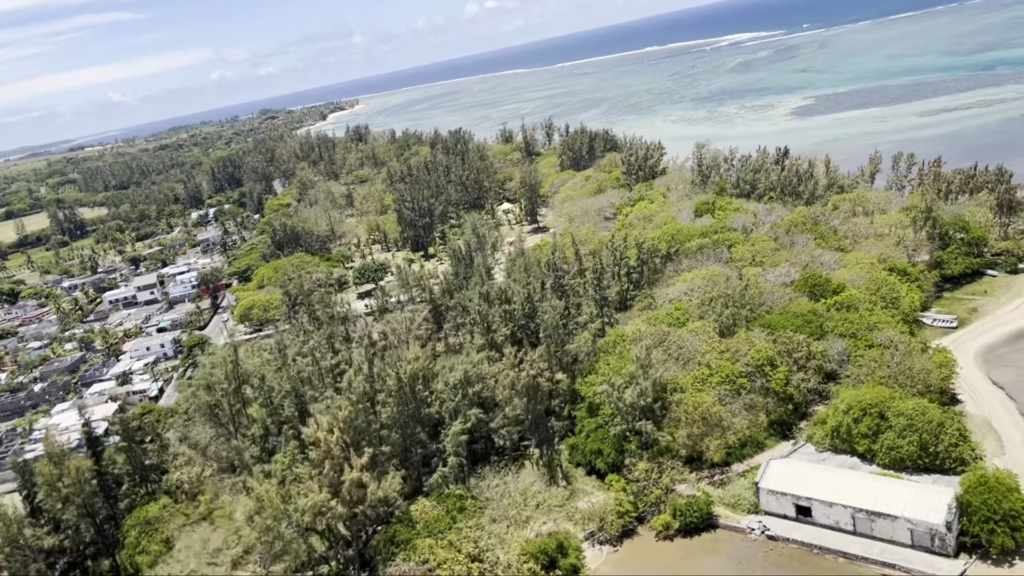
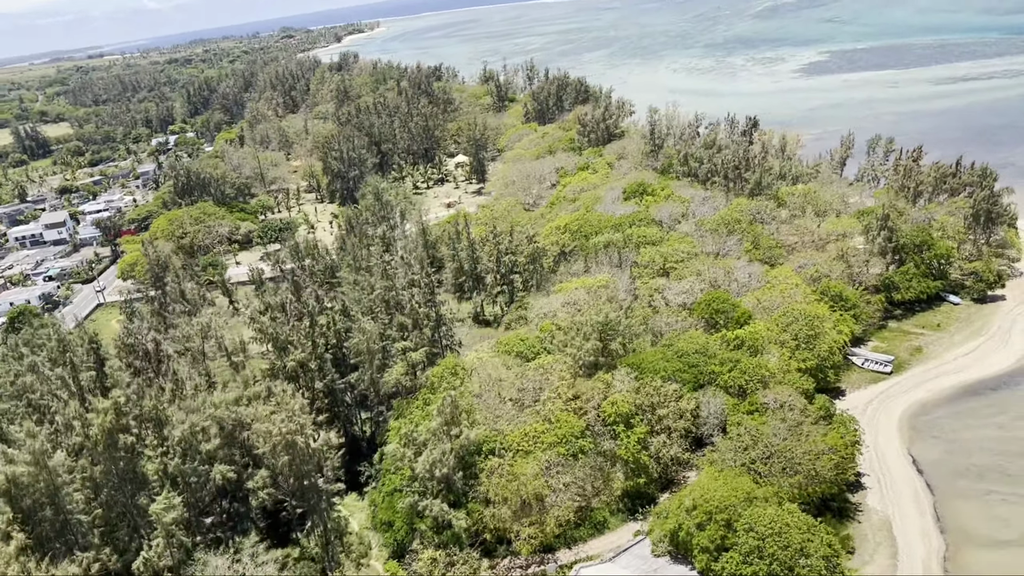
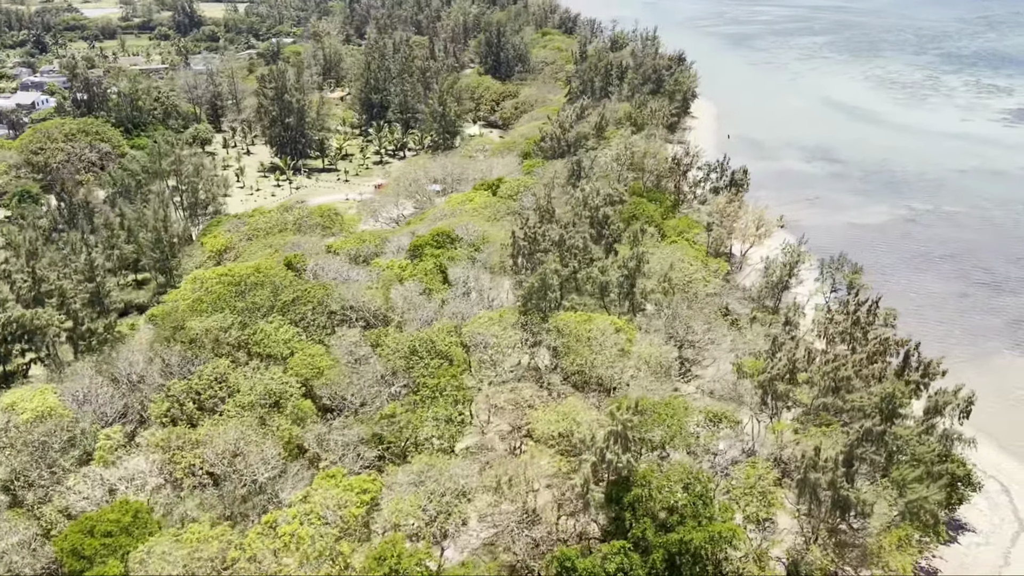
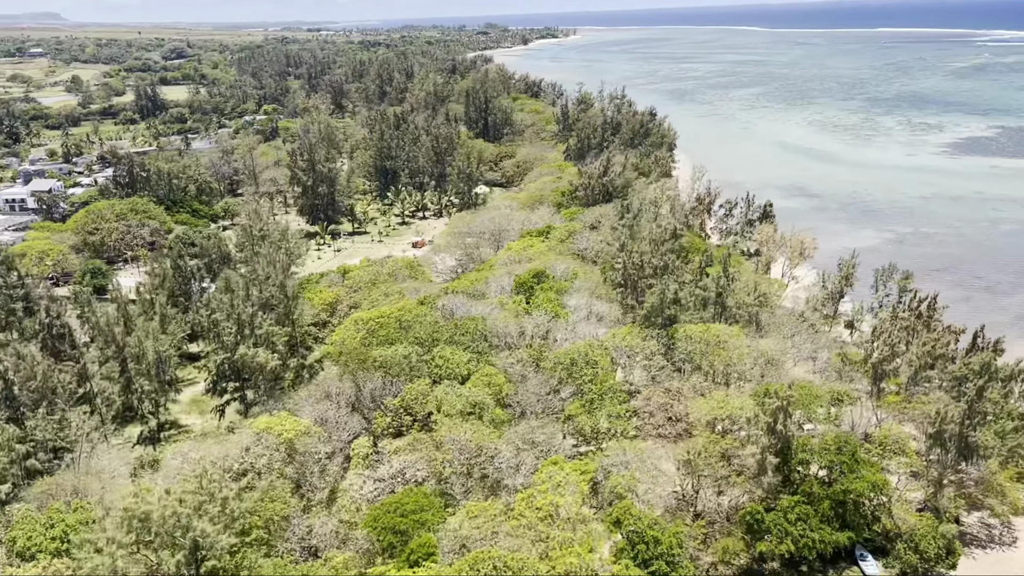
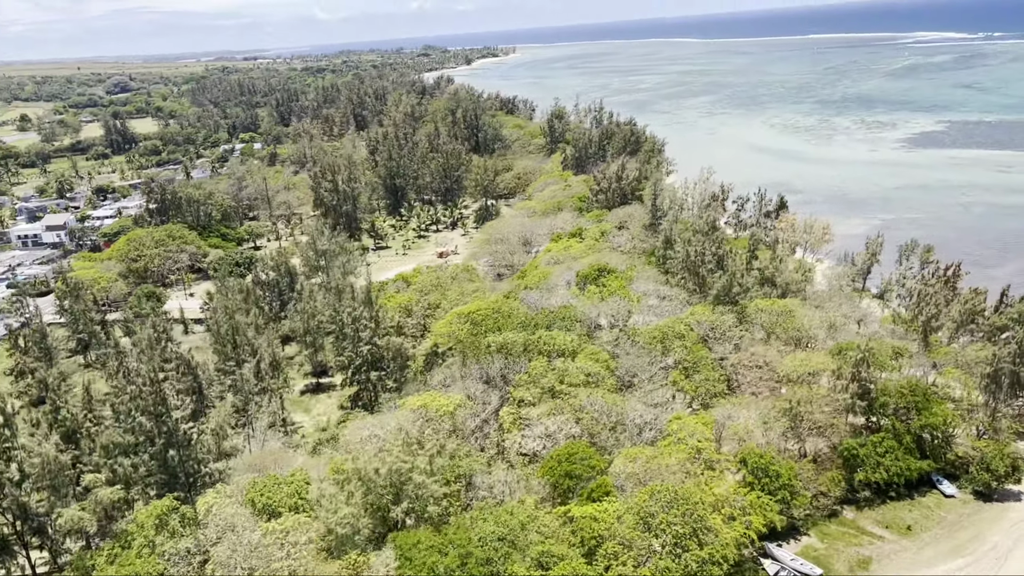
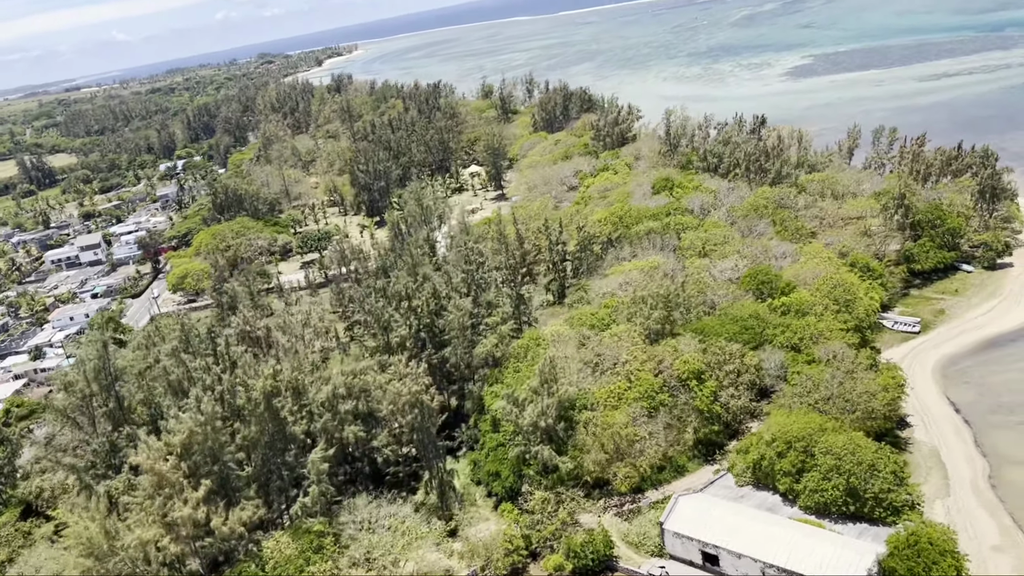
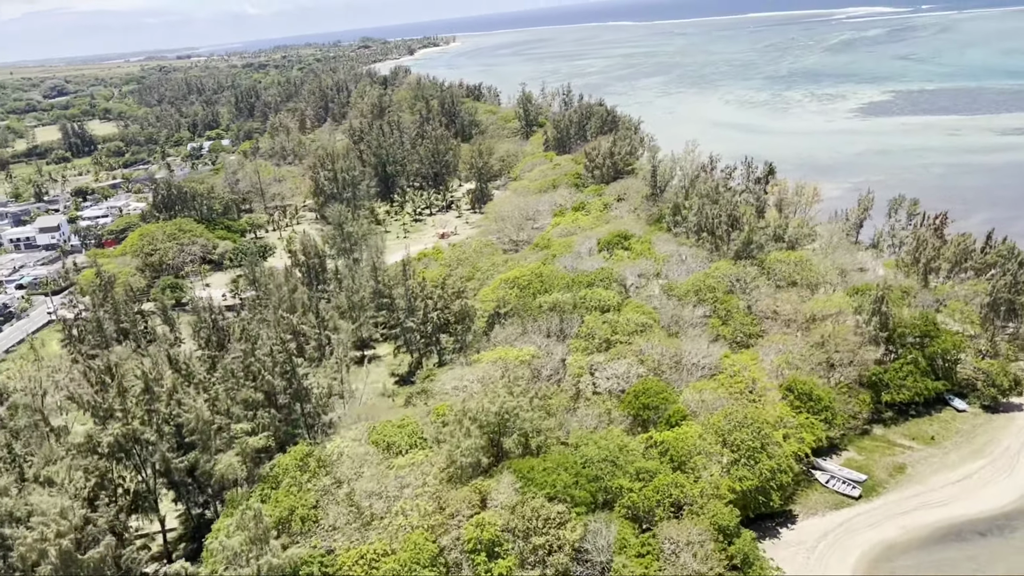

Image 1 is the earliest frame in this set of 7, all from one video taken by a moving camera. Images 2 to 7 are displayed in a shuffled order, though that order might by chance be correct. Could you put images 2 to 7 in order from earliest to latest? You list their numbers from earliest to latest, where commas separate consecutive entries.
6, 2, 7, 5, 4, 3
